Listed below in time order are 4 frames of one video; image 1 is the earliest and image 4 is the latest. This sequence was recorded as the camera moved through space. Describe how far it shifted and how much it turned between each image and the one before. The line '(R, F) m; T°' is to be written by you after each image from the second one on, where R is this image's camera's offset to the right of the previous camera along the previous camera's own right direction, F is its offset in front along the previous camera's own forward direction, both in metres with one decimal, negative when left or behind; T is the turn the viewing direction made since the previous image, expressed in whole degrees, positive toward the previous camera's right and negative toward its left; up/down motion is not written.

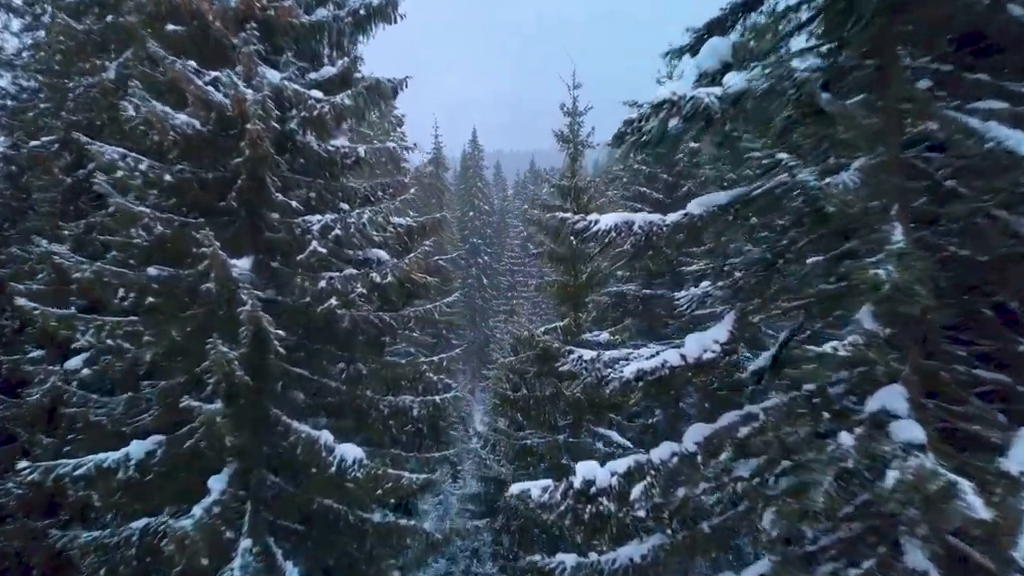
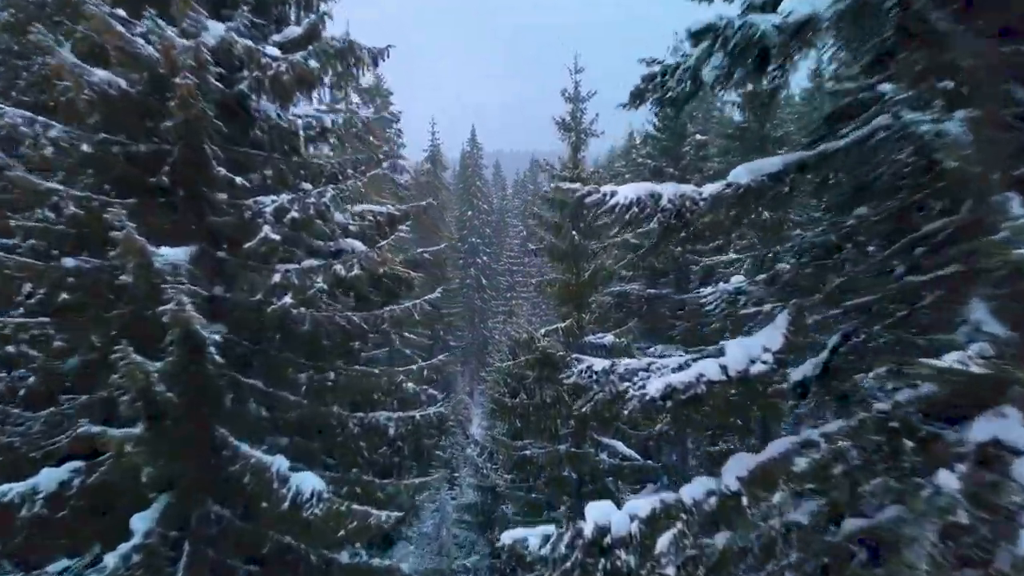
(0.0, +1.0) m; 0°
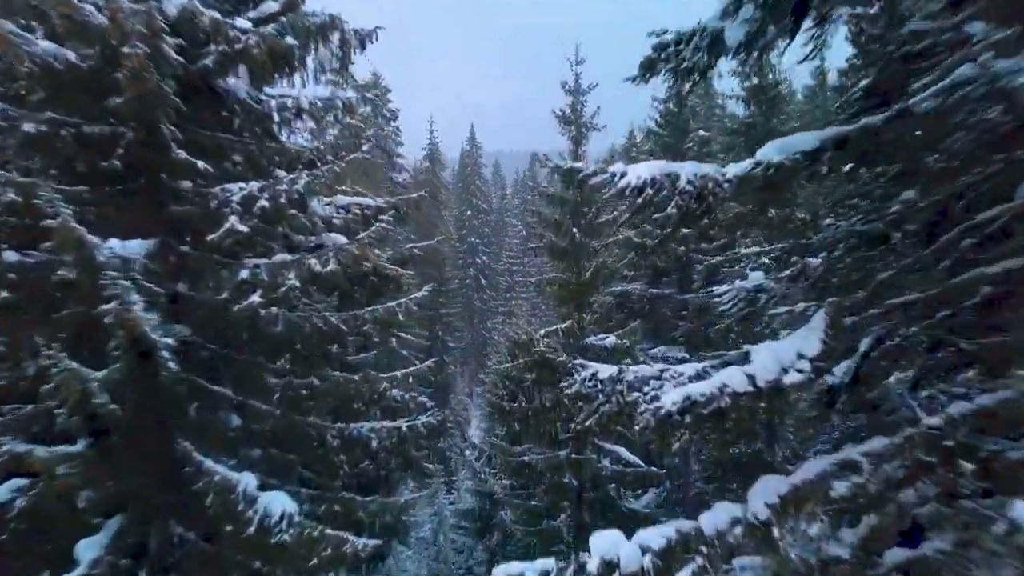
(0.0, +0.5) m; 0°
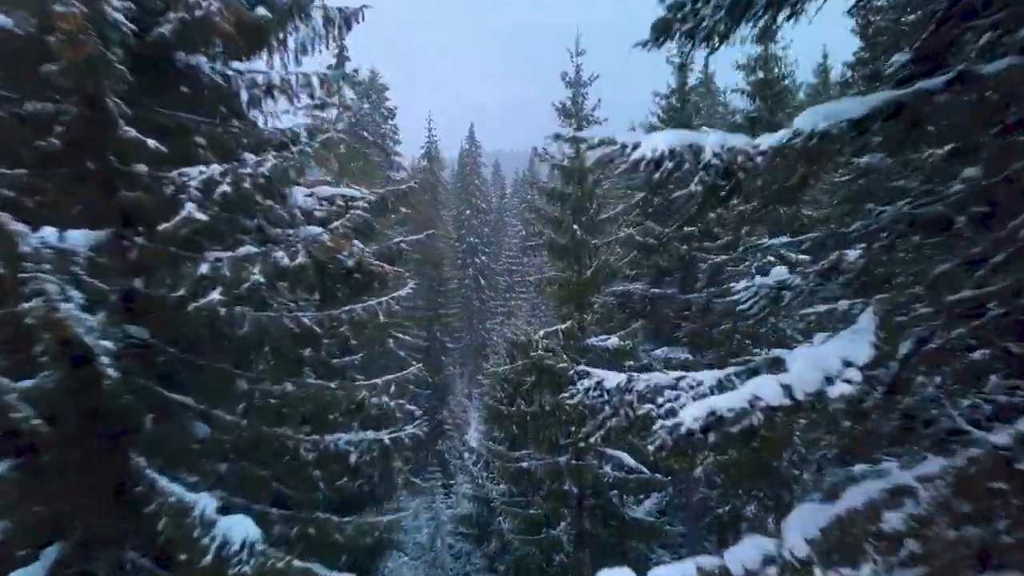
(0.0, +0.5) m; 0°
